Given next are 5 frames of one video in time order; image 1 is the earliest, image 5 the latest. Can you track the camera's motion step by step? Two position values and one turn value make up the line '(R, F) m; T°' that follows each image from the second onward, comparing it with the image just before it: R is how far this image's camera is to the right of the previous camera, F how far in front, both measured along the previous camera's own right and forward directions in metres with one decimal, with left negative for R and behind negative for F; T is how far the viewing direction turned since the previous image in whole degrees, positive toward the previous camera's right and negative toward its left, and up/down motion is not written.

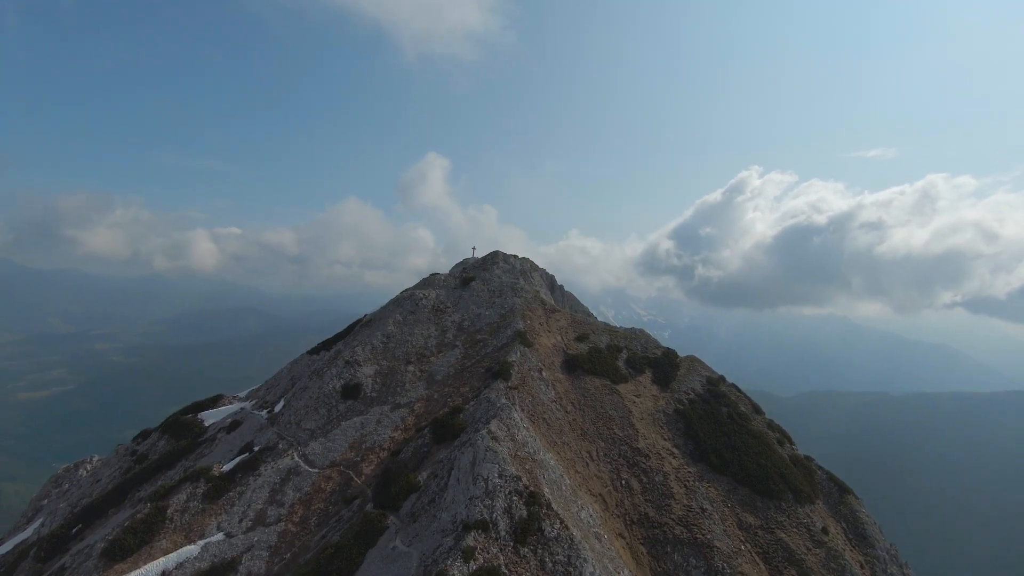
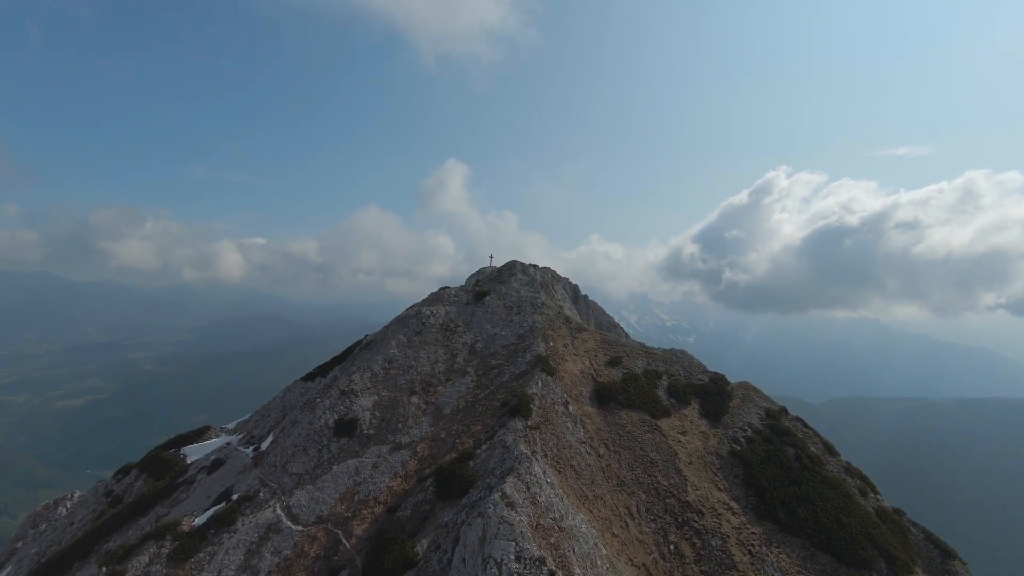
(+0.2, +8.3) m; -2°
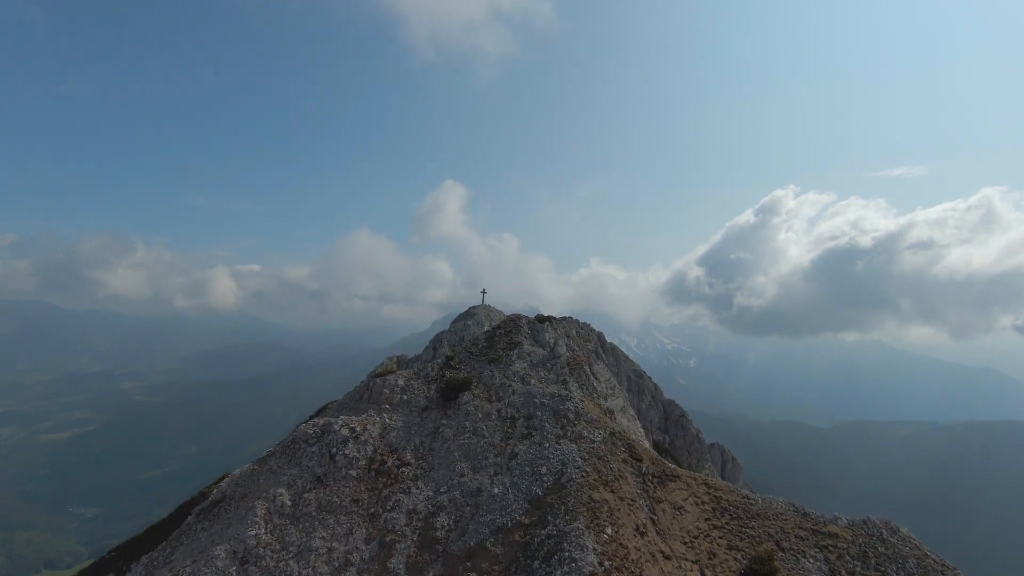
(-0.2, +29.0) m; 0°
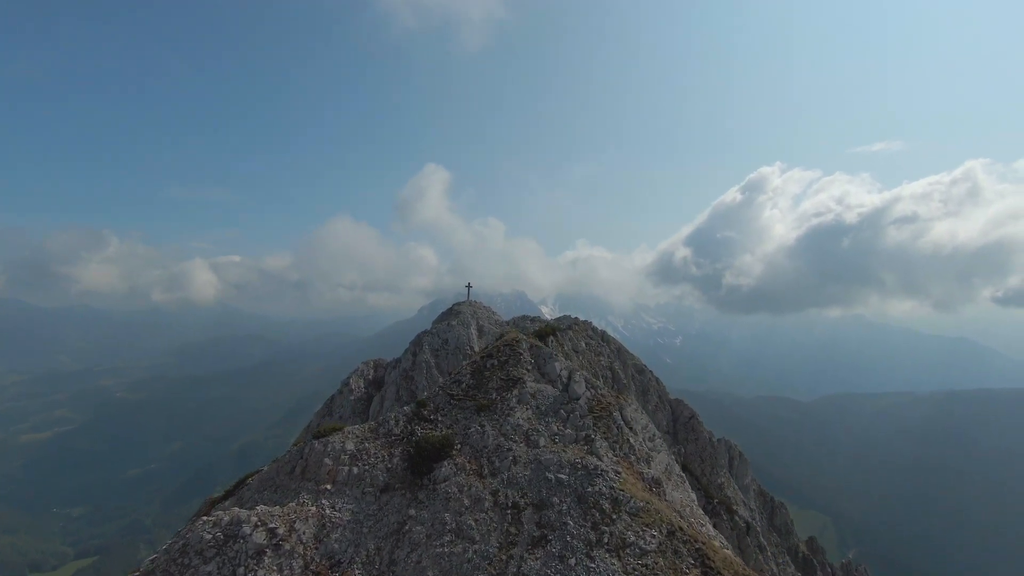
(-0.4, +10.0) m; +2°
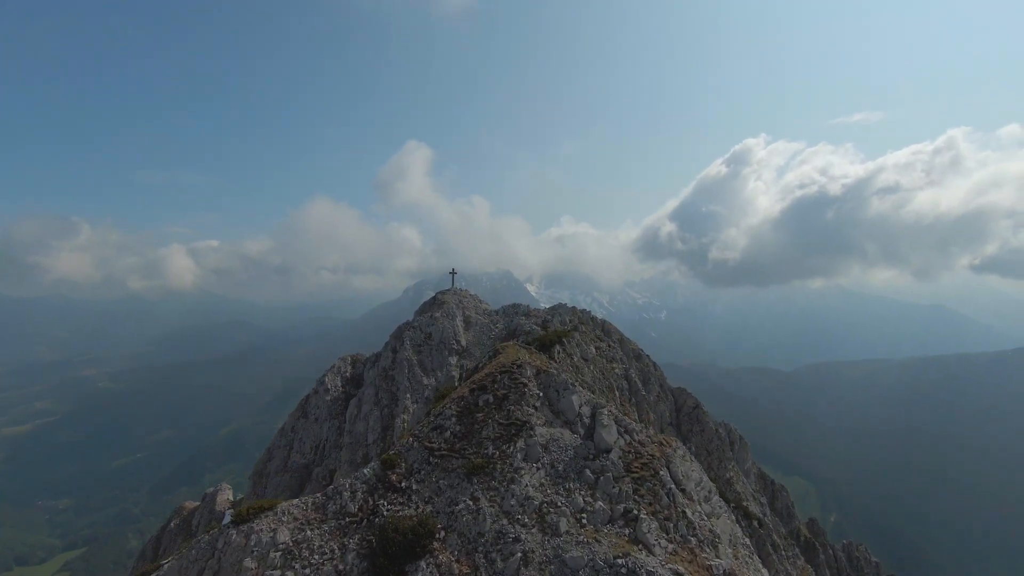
(-0.5, +7.0) m; +2°
